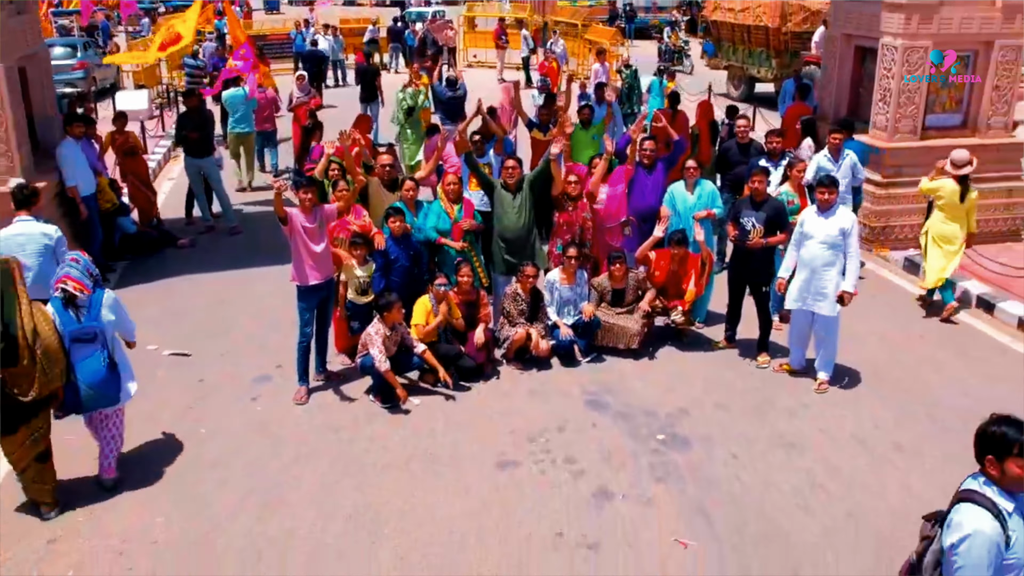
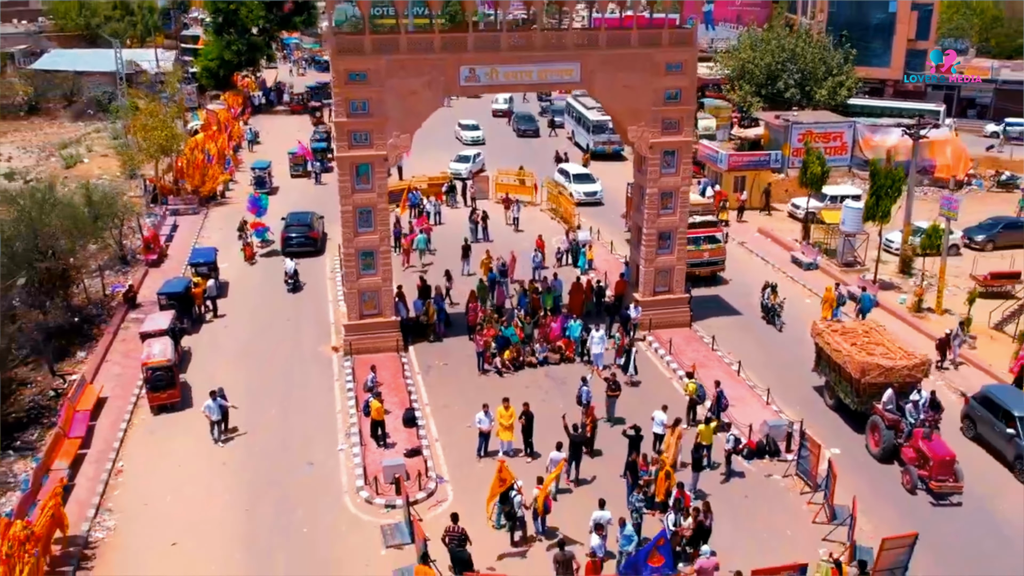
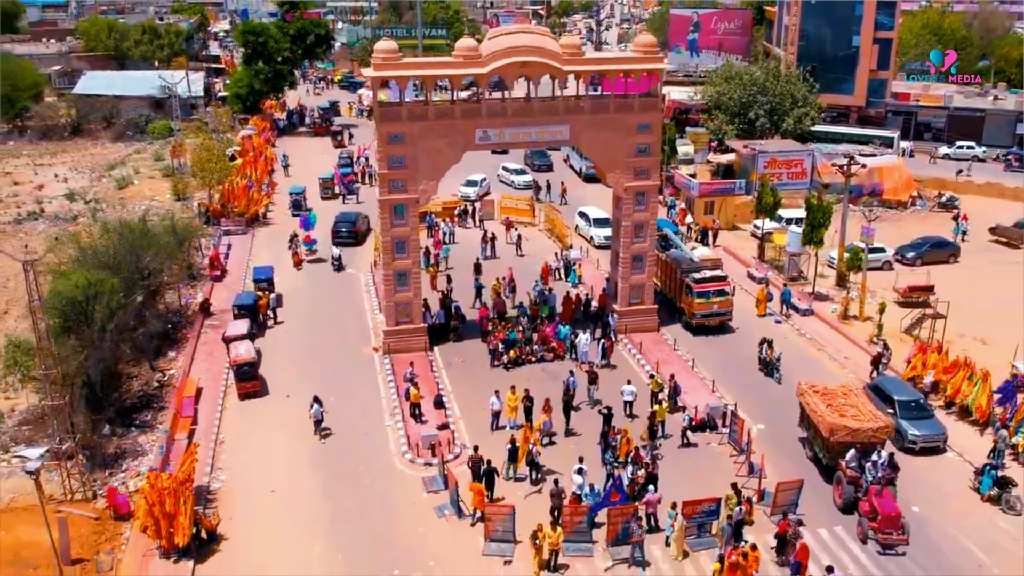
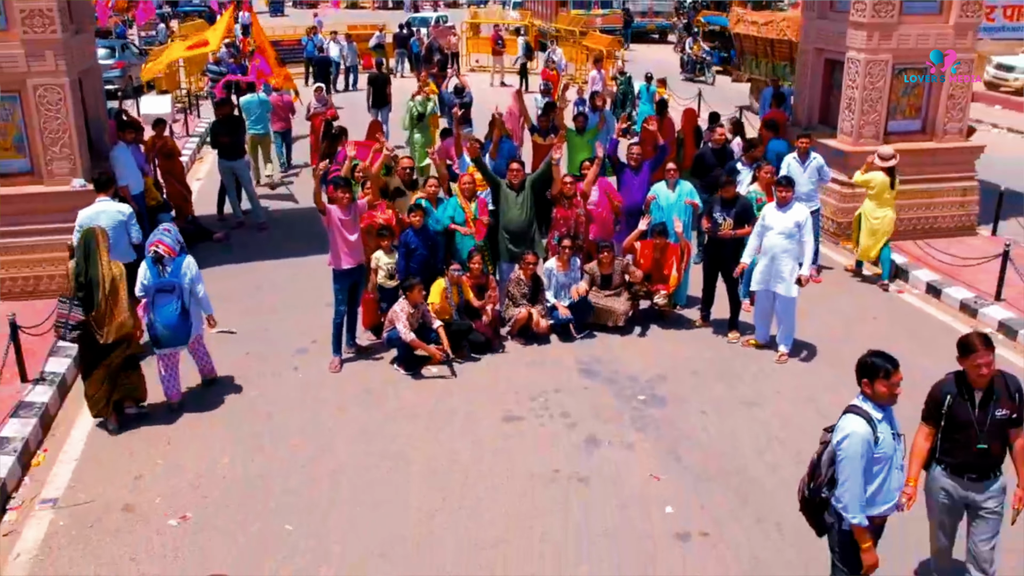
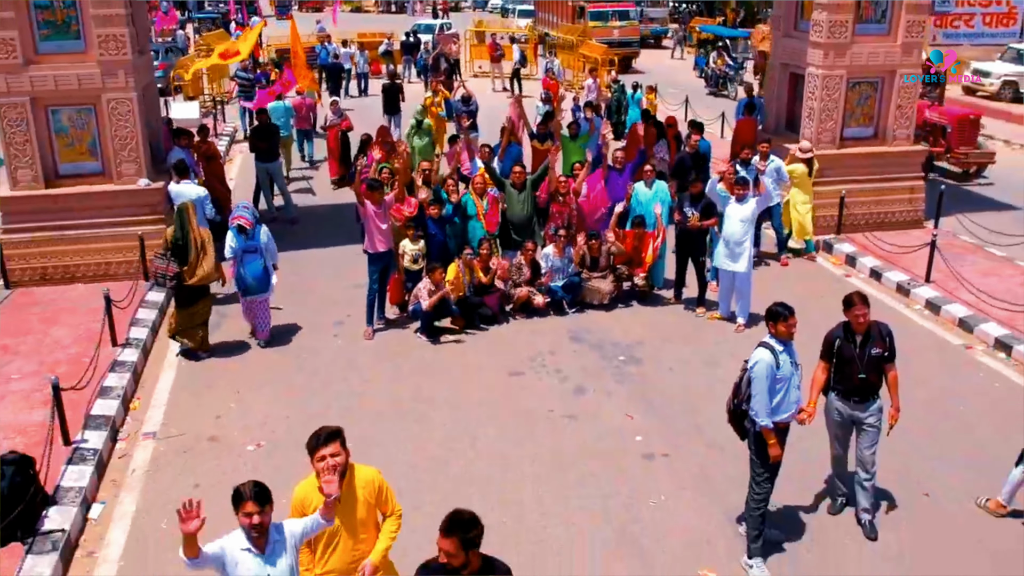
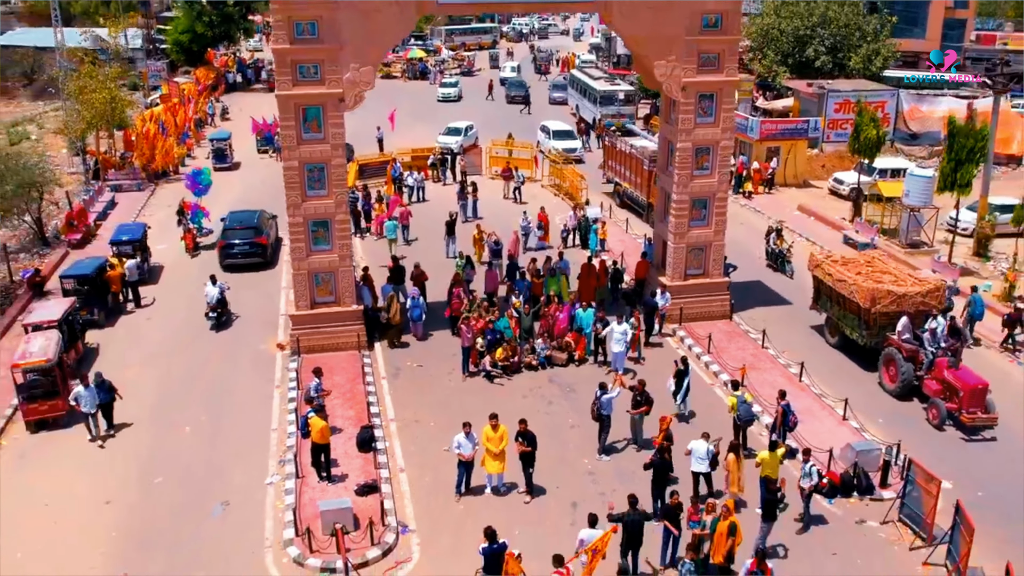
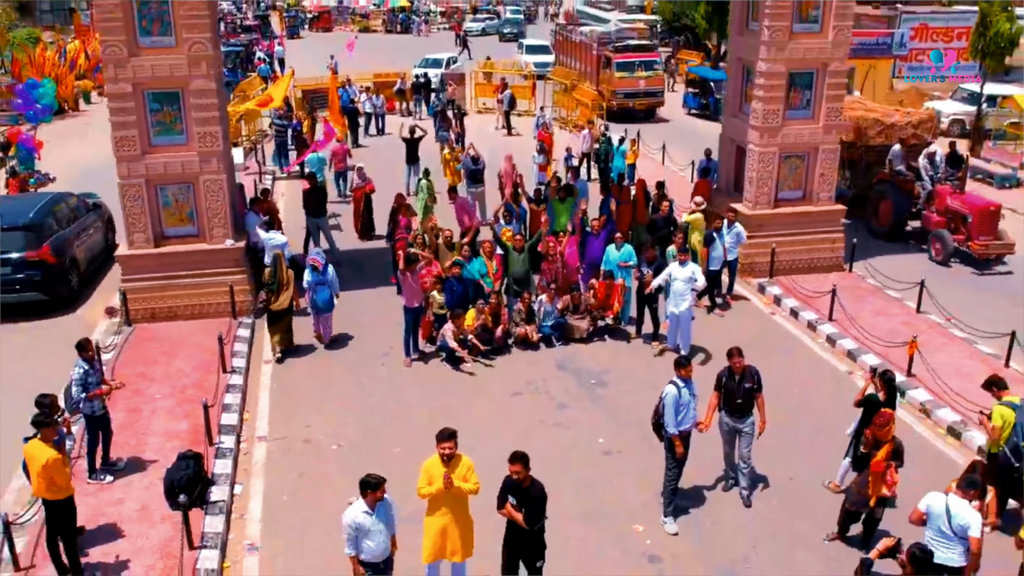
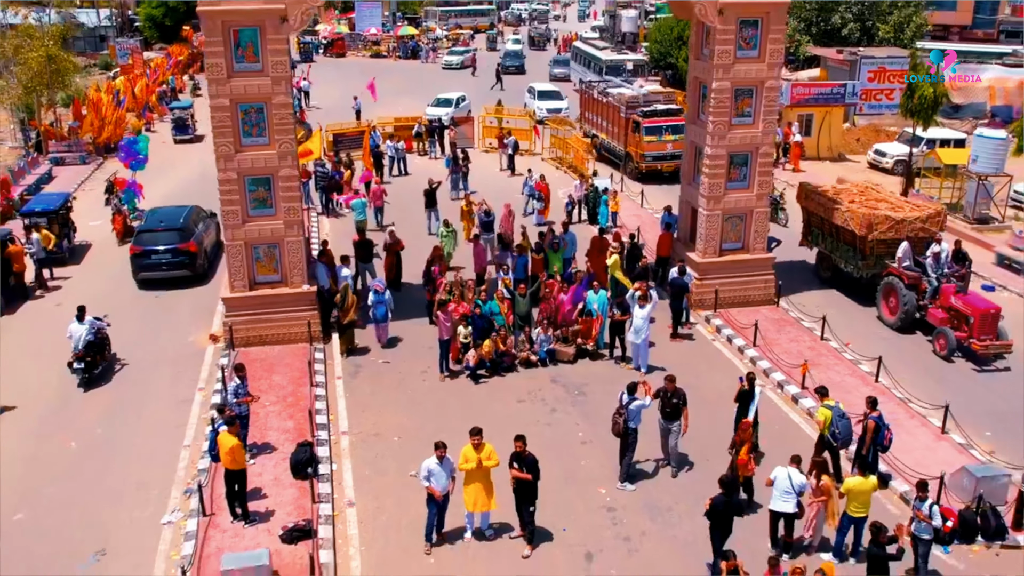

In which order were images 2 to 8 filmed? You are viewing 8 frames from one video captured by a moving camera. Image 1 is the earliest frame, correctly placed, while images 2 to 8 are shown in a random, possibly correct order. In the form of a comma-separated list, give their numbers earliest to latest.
4, 5, 7, 8, 6, 2, 3
